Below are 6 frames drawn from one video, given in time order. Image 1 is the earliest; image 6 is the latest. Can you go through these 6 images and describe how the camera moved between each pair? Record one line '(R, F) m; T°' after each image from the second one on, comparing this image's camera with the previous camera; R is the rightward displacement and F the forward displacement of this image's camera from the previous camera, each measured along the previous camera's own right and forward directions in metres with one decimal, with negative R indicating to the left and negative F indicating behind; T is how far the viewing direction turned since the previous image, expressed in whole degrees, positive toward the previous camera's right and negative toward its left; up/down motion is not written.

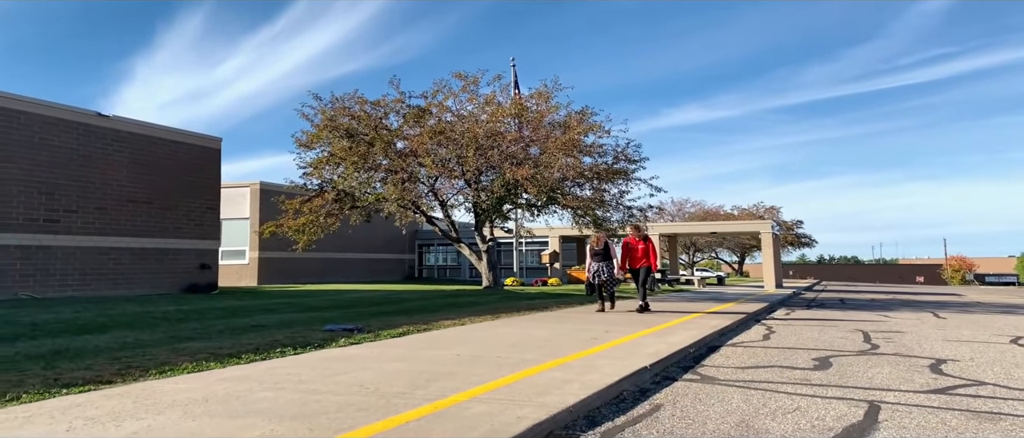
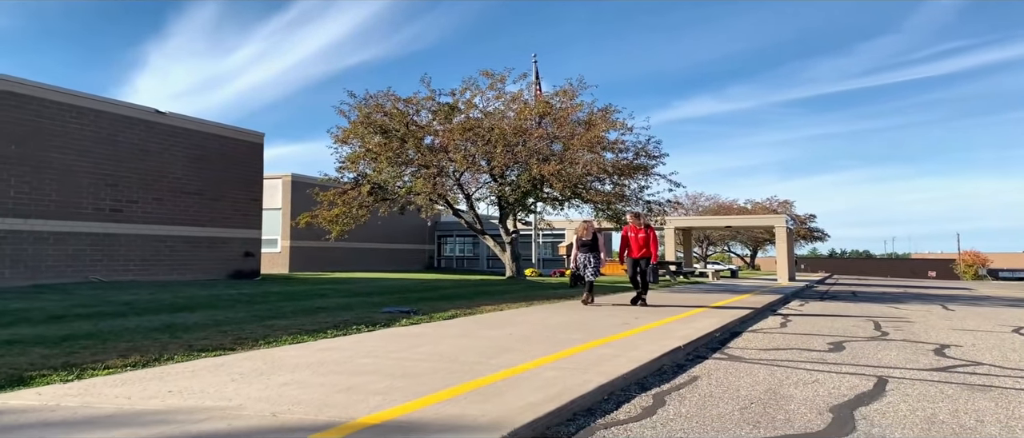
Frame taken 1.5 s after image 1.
(-0.5, -1.0) m; -1°
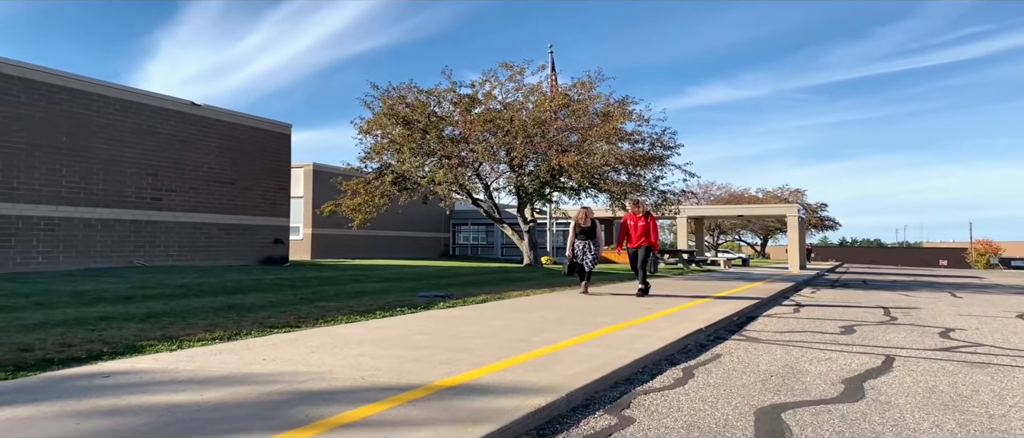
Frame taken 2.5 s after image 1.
(-0.3, -0.7) m; -1°
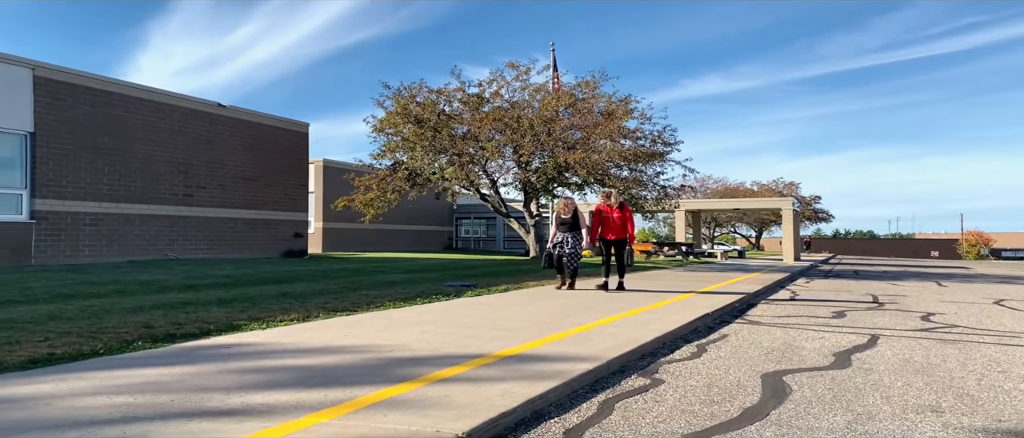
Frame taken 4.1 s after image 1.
(-0.5, -1.0) m; 0°
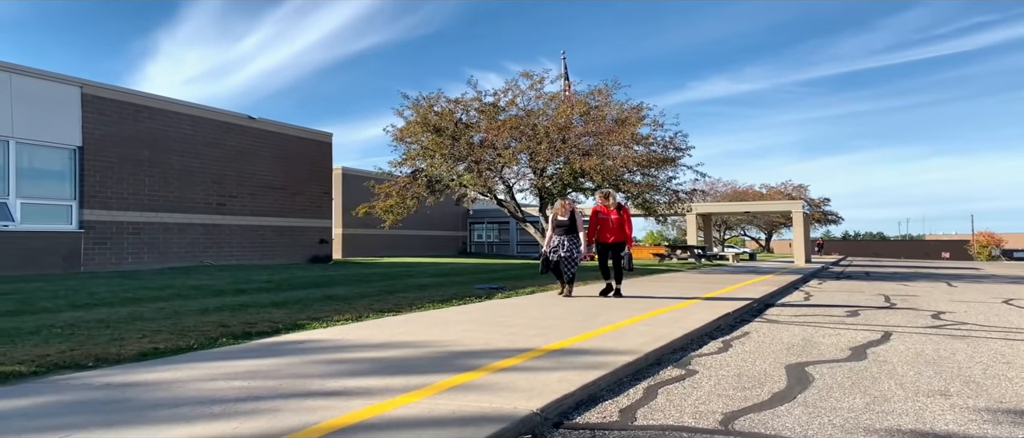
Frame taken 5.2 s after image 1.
(-0.4, -0.6) m; -1°
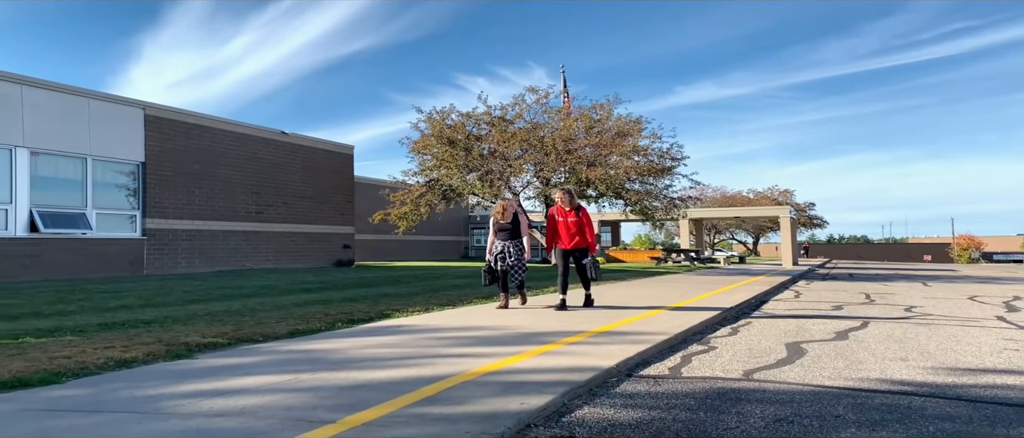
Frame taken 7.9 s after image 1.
(-0.8, -1.6) m; +1°
